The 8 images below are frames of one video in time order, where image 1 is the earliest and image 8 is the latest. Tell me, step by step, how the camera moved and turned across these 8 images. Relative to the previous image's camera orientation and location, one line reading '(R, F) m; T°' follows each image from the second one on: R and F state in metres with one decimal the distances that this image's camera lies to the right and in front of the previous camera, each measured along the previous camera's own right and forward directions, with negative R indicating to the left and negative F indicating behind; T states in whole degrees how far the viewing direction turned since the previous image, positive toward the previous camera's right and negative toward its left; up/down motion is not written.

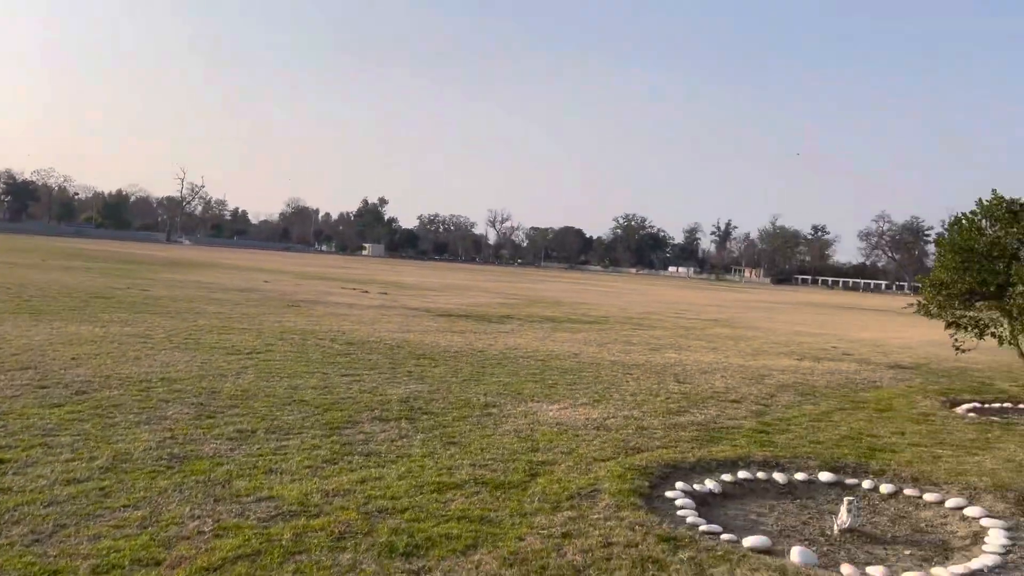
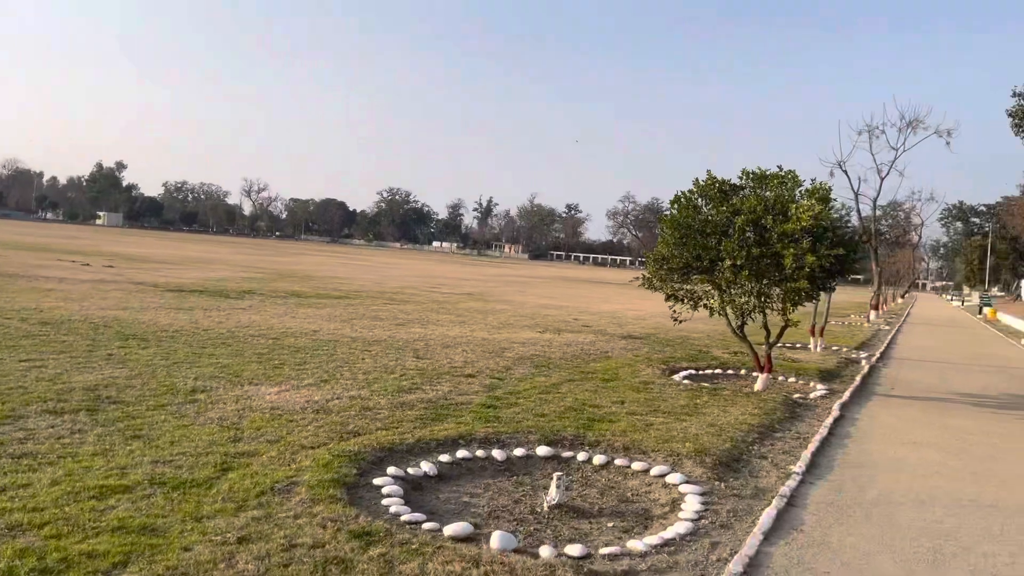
(+0.4, +0.4) m; +16°
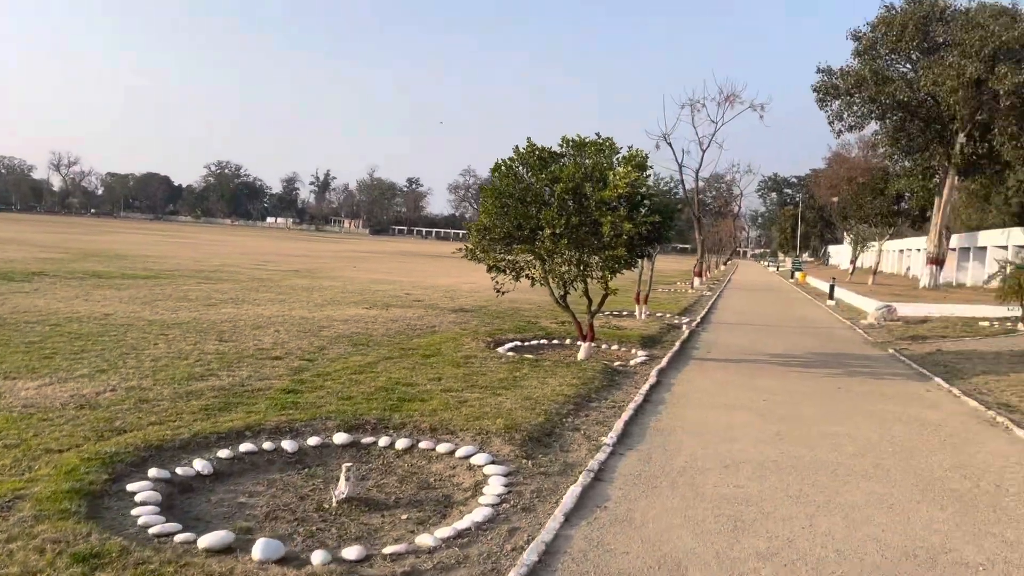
(+0.4, +0.5) m; +11°
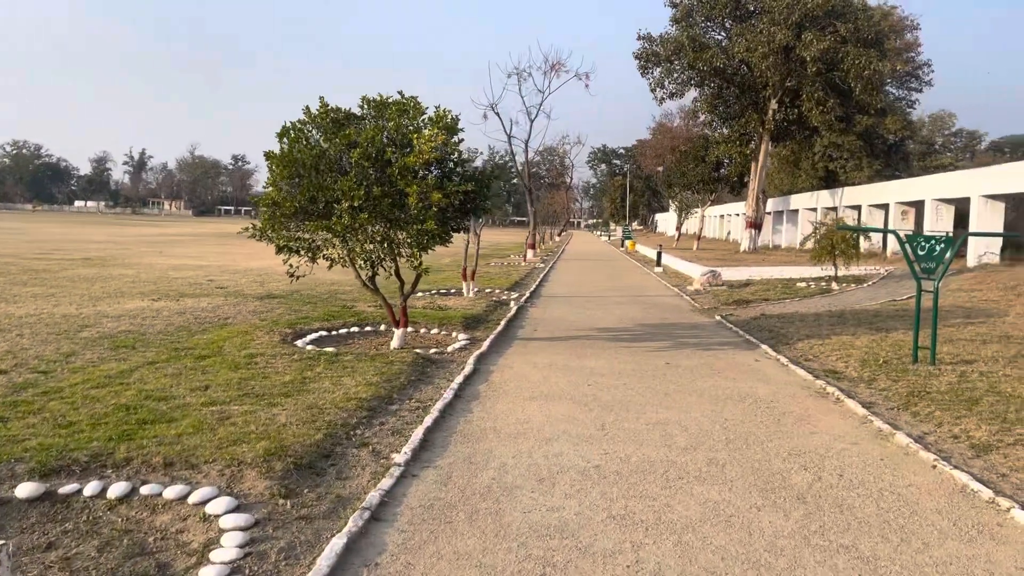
(+0.5, +1.2) m; +11°
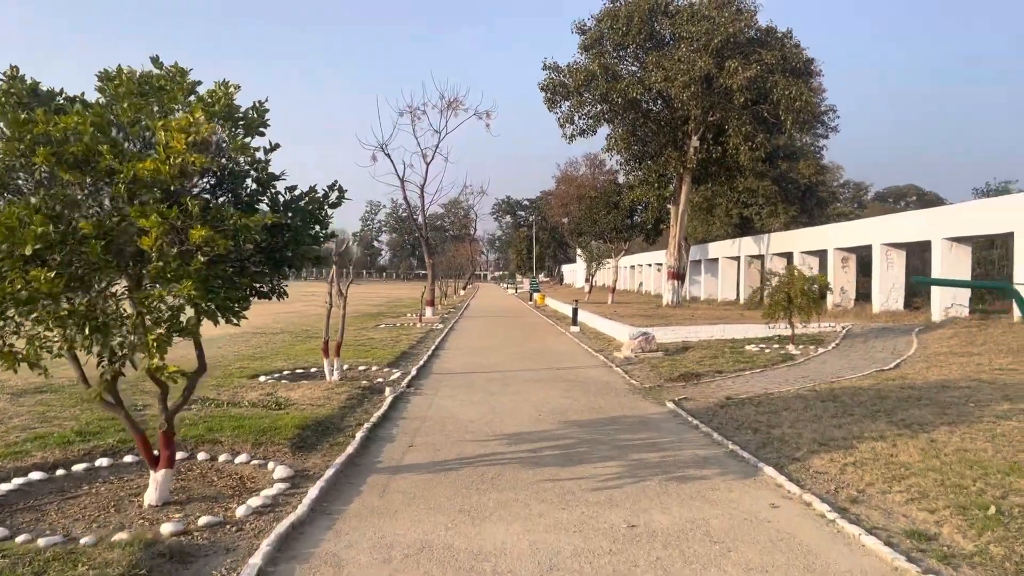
(+0.4, +4.0) m; +6°
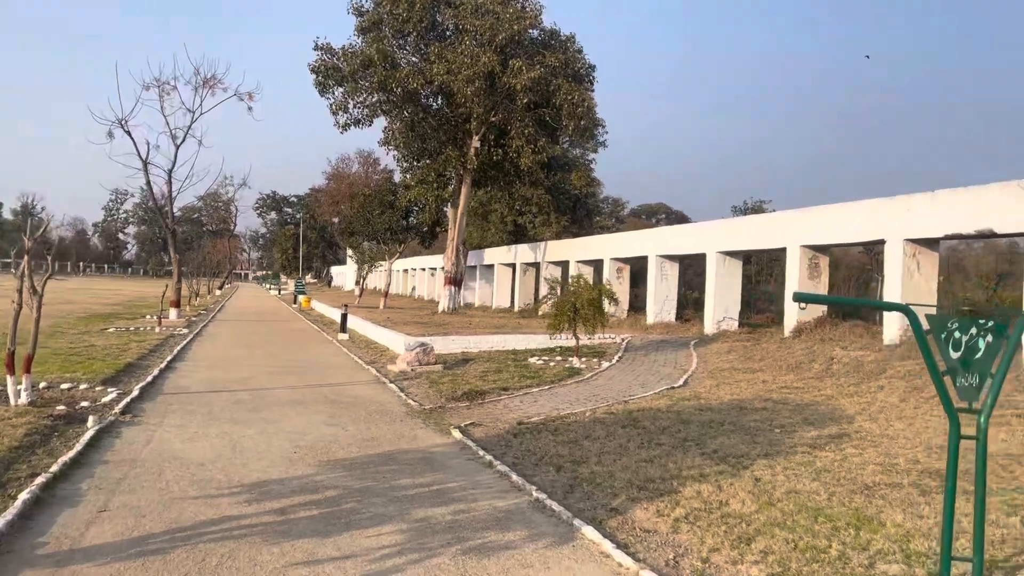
(+0.1, +1.7) m; +16°
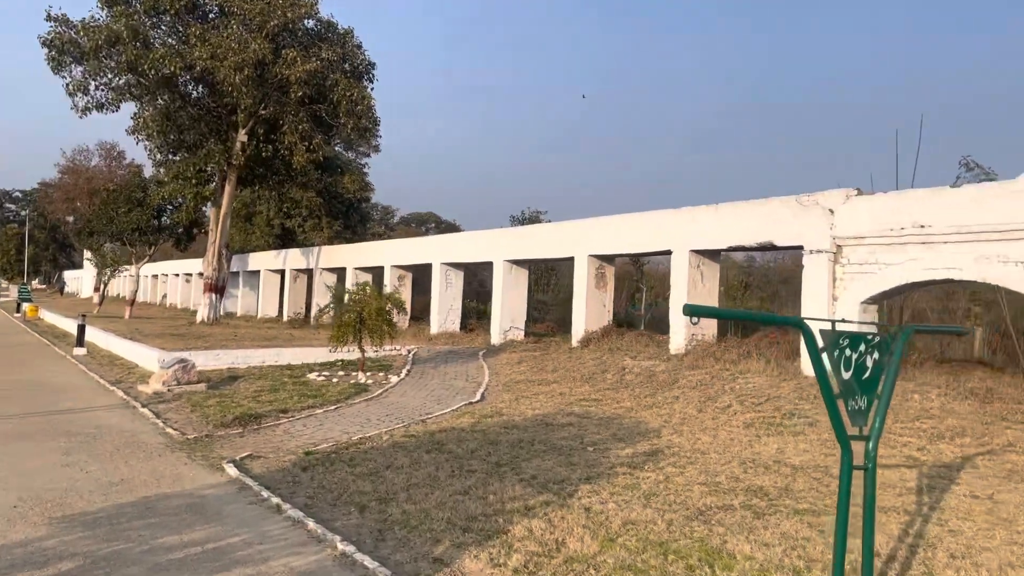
(-0.2, +1.0) m; +16°
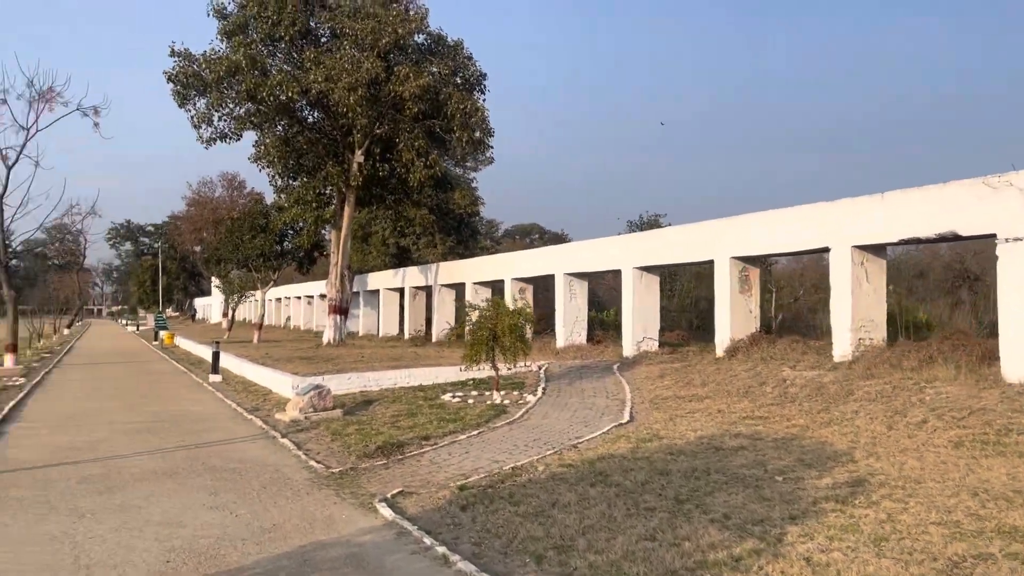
(-0.5, +0.7) m; -7°
